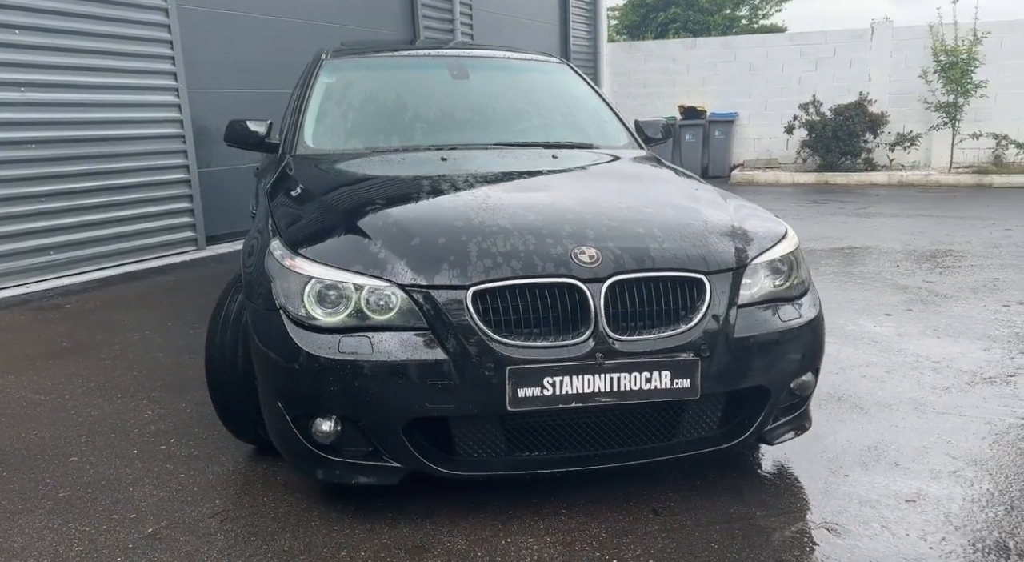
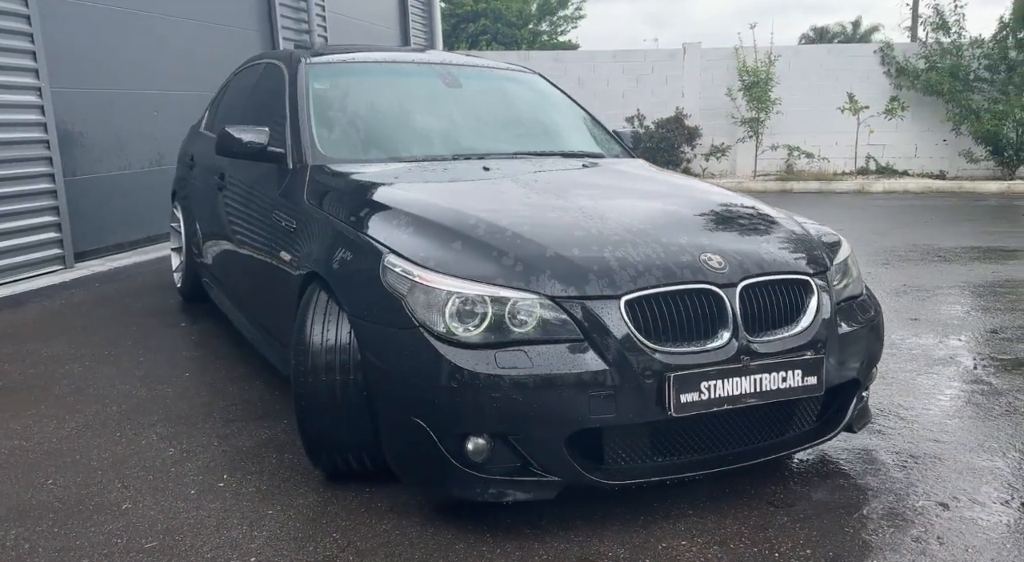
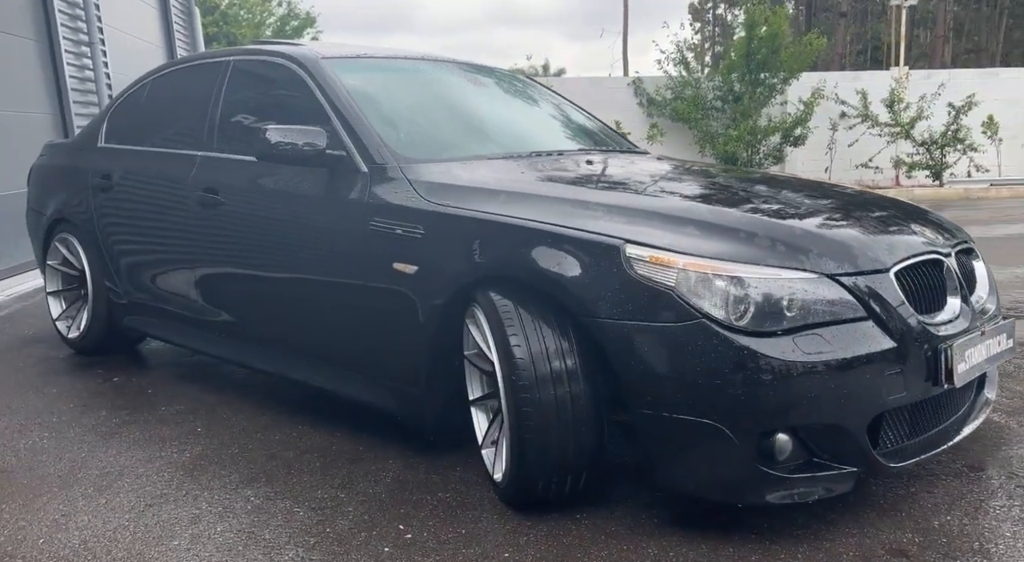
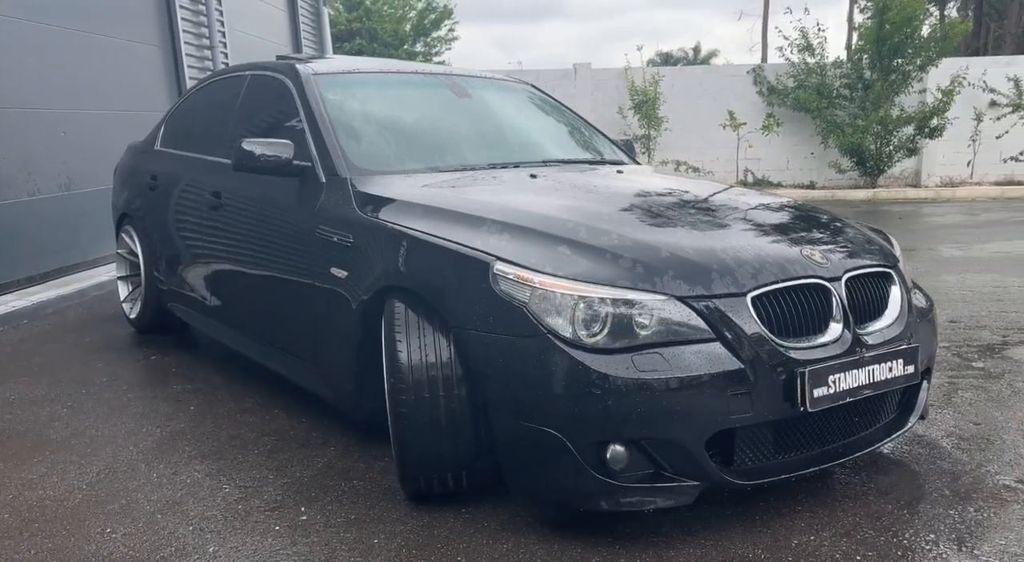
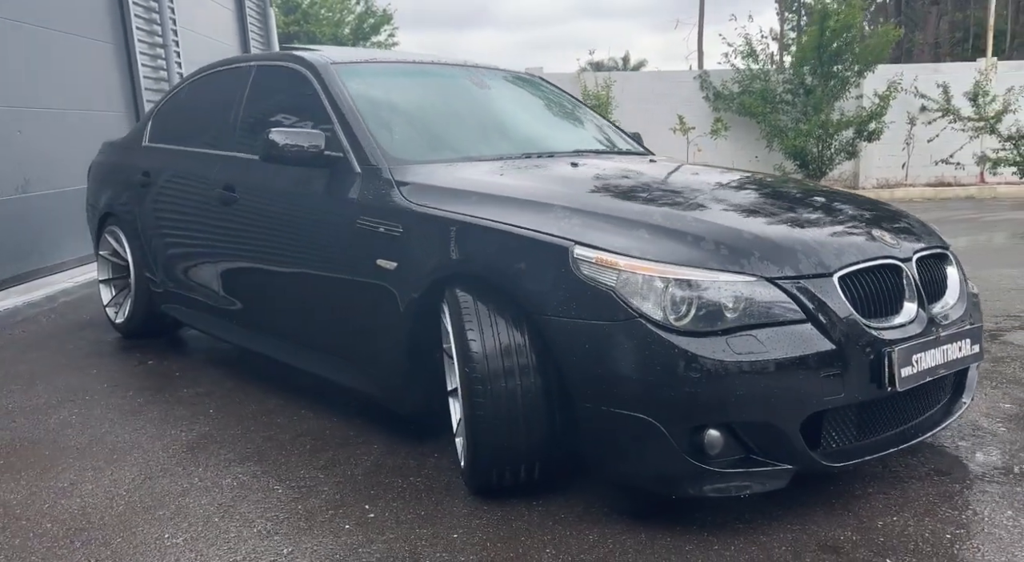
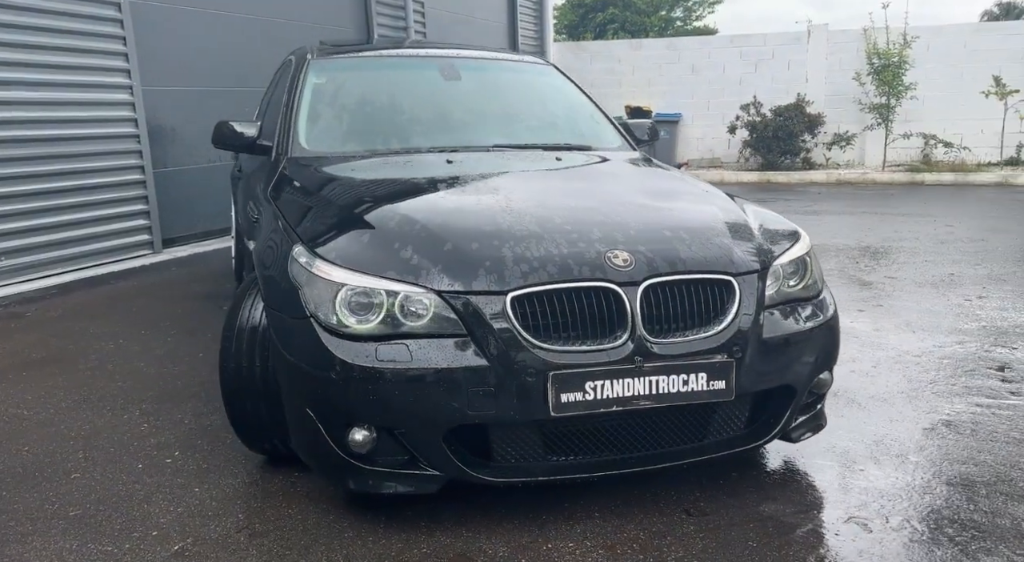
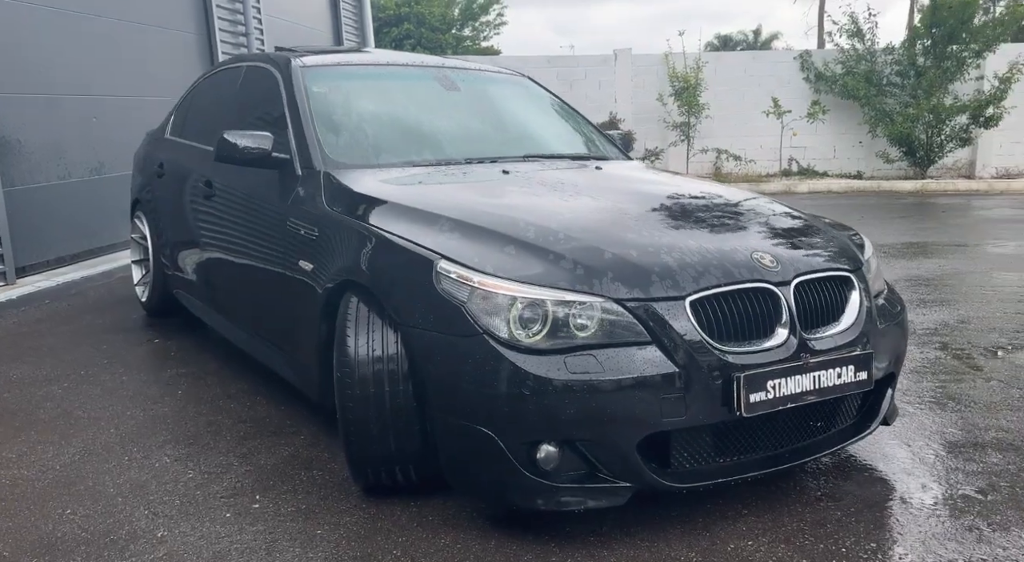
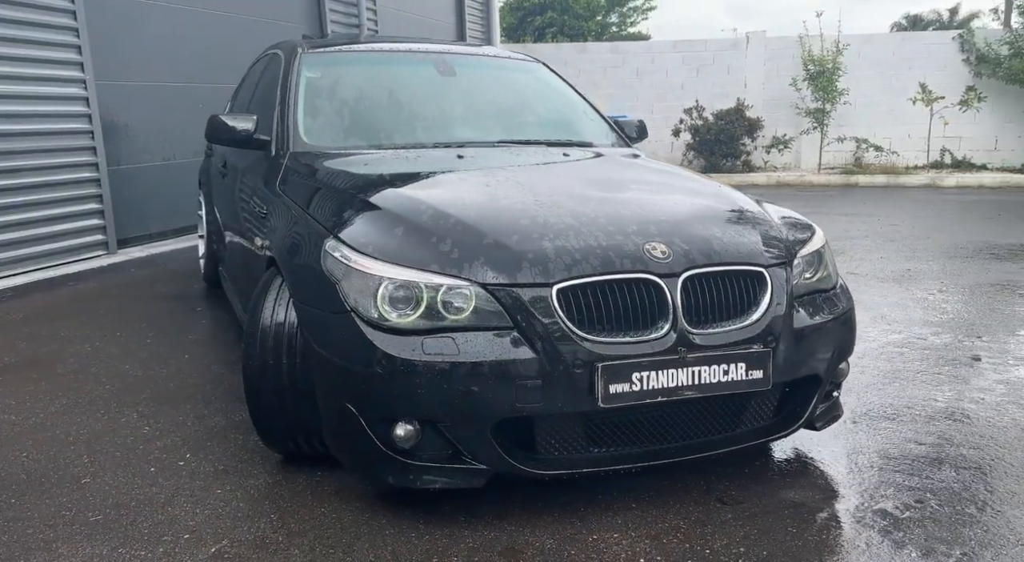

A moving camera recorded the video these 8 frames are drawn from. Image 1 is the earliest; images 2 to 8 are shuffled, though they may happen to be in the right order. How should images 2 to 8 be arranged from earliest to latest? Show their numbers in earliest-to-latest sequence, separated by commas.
6, 8, 2, 7, 4, 5, 3
